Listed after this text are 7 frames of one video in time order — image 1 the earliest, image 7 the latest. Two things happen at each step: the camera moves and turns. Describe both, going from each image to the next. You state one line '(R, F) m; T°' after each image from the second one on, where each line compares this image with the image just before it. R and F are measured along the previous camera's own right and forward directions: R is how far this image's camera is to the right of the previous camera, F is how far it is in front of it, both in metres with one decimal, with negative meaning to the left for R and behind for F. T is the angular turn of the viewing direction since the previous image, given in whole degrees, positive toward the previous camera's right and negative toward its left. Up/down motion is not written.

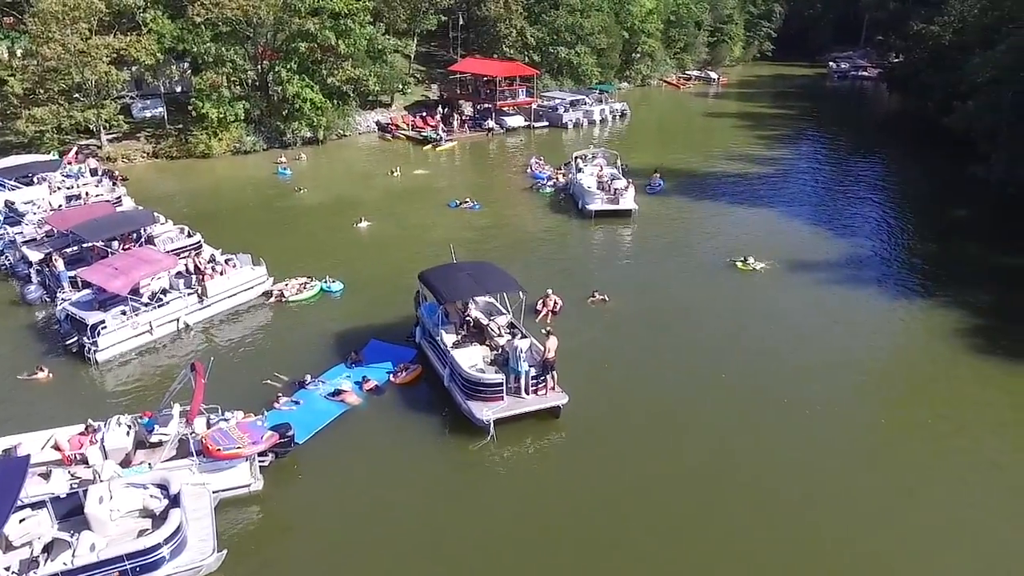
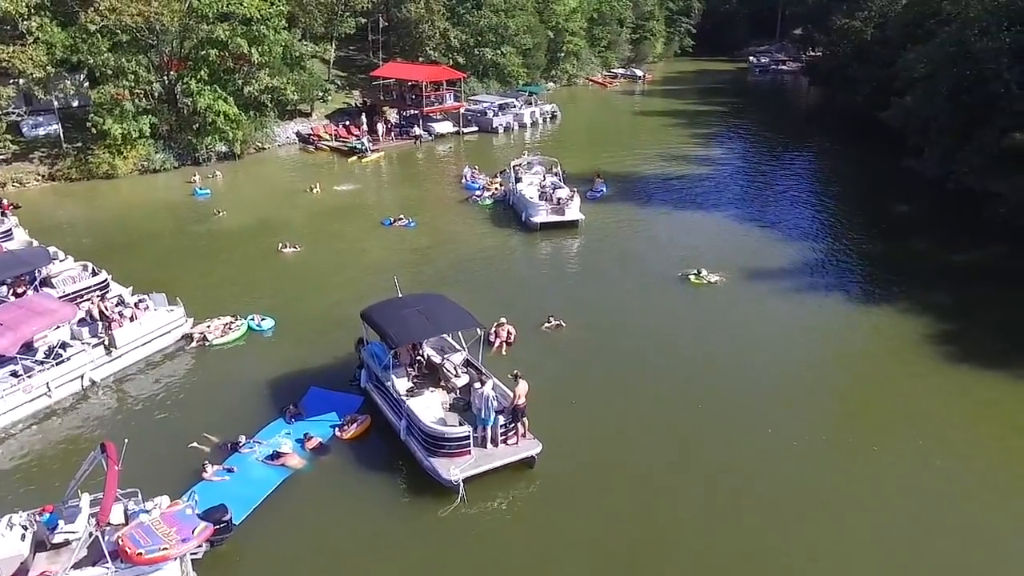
(-0.7, +2.3) m; +5°
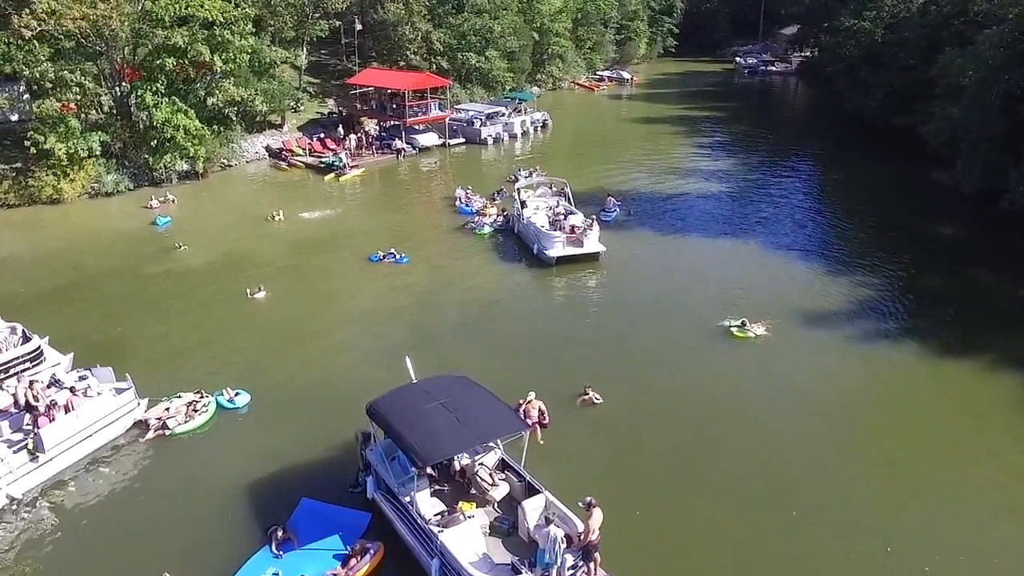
(-1.7, +4.8) m; +2°
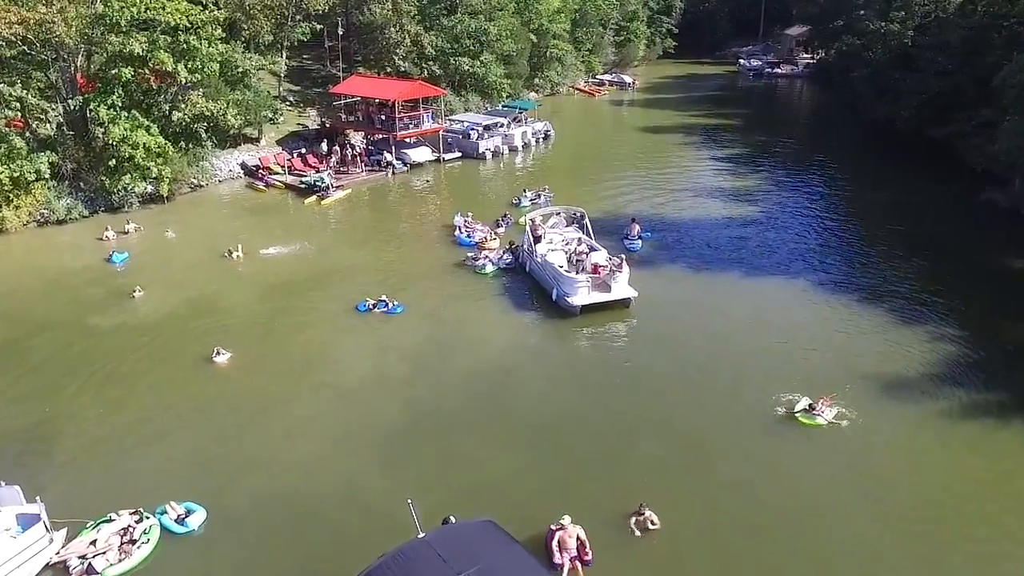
(-0.9, +4.9) m; +1°
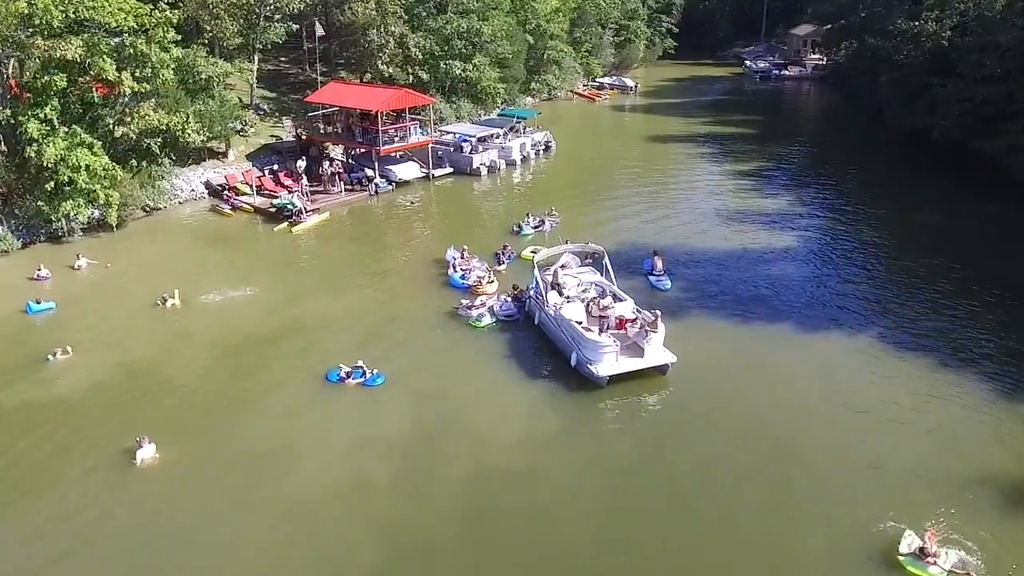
(-0.5, +5.3) m; +1°
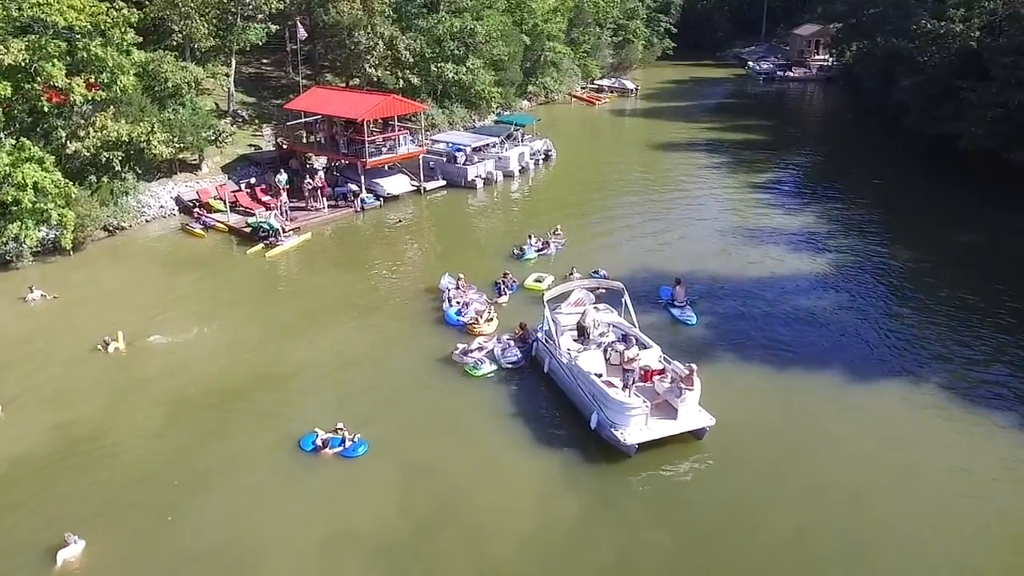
(-0.4, +3.5) m; +1°
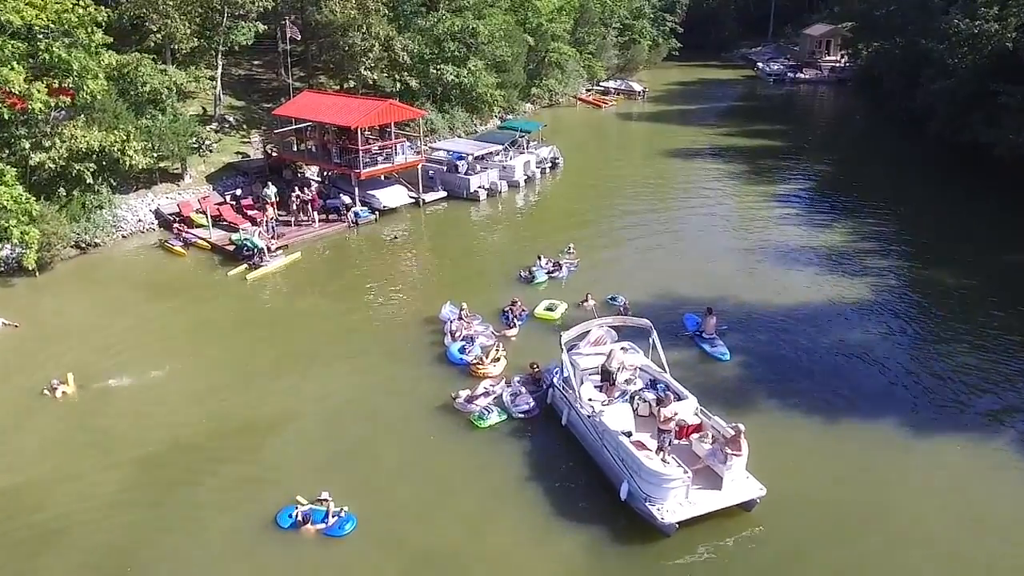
(-0.3, +2.8) m; 0°
